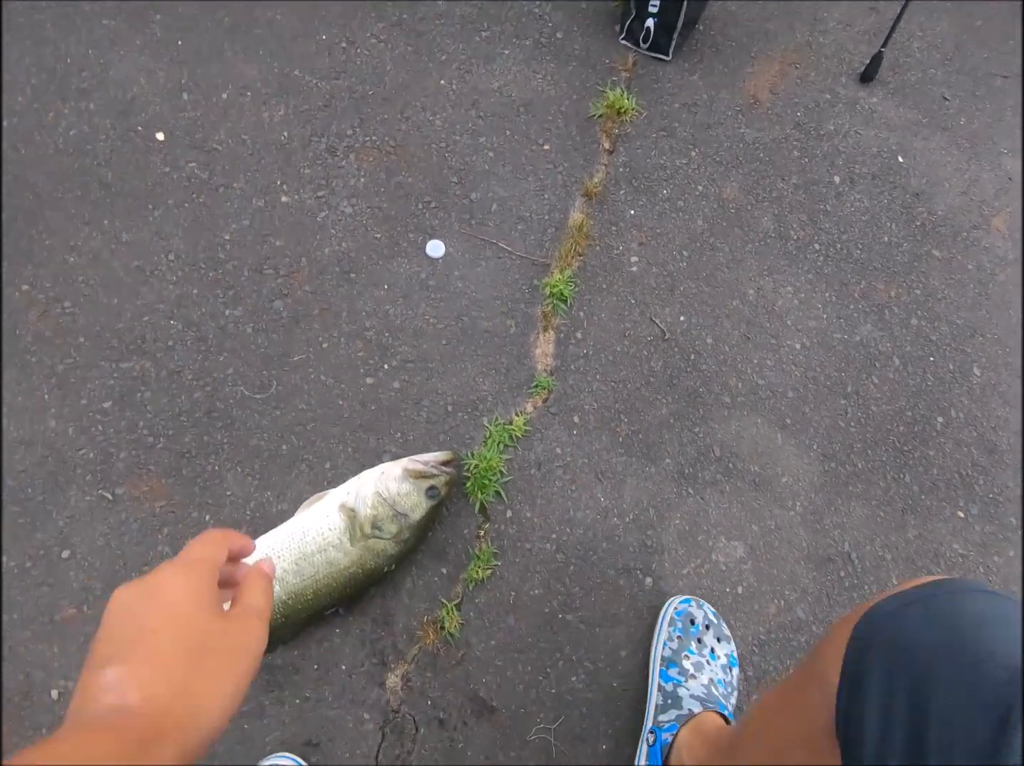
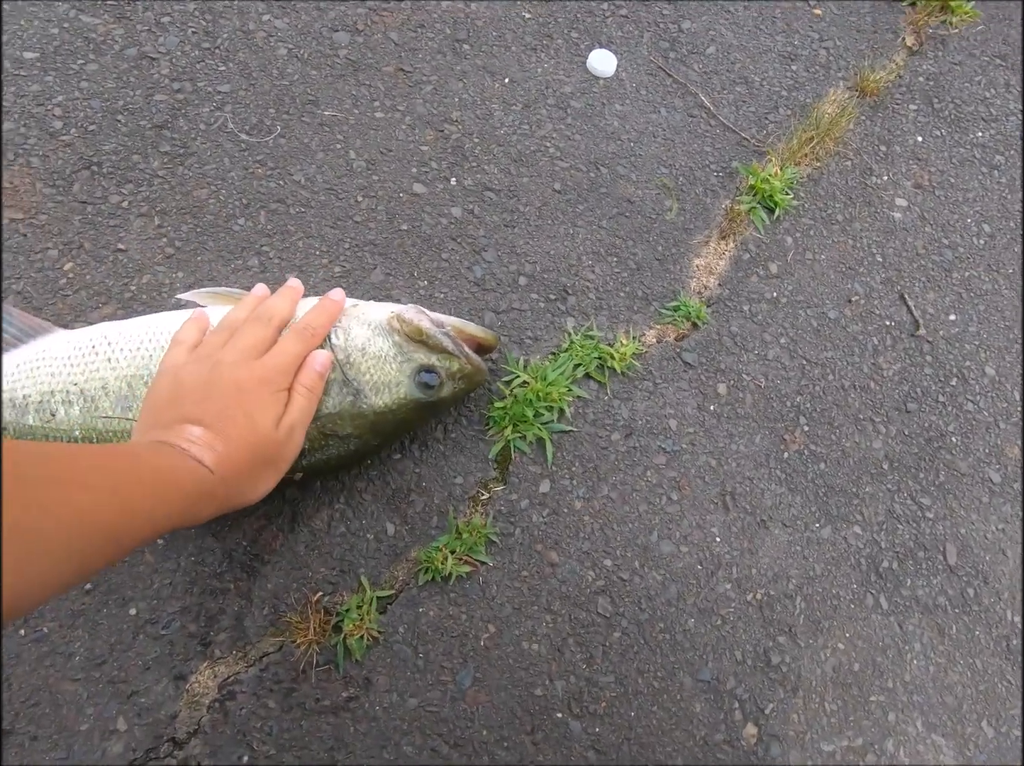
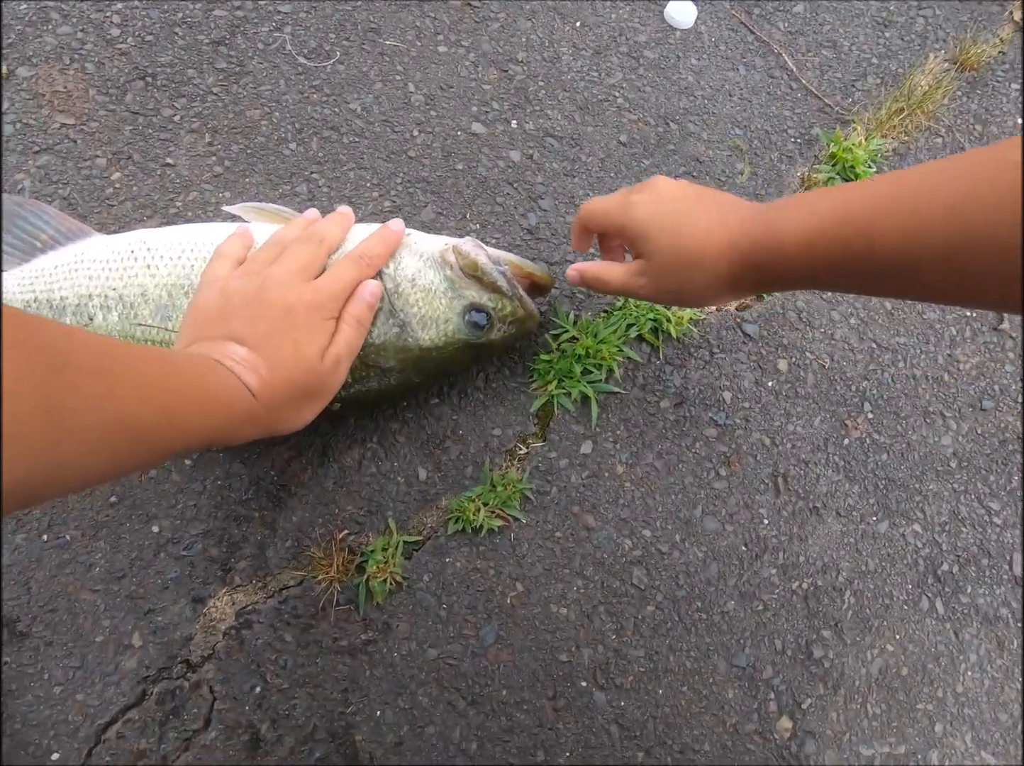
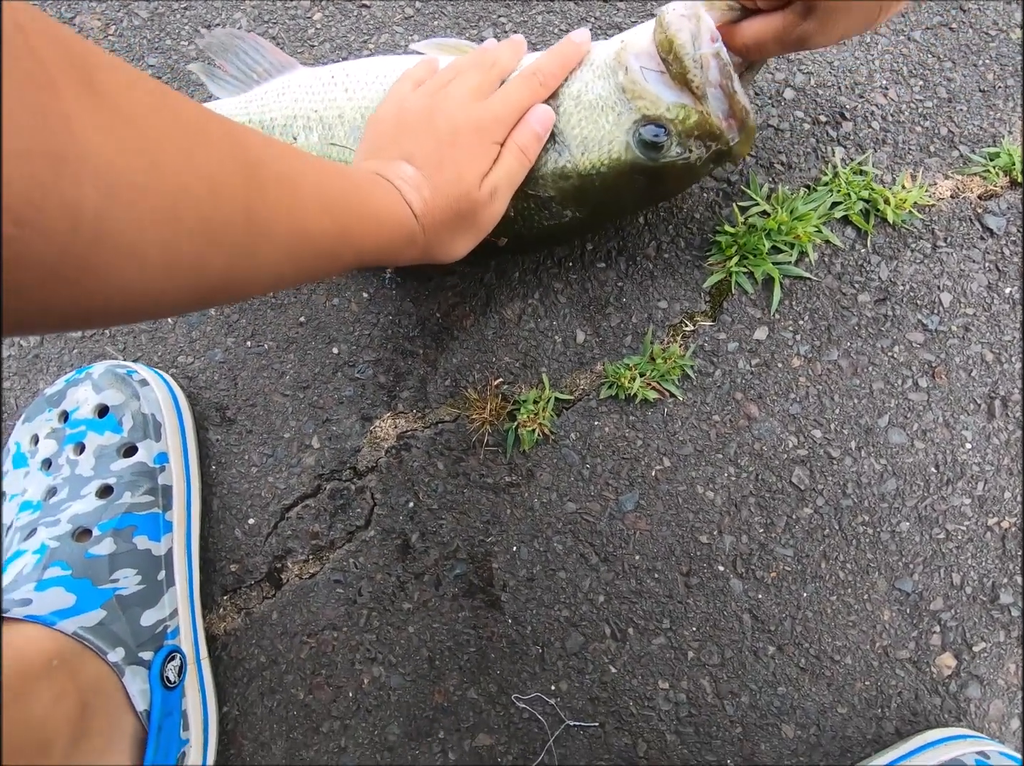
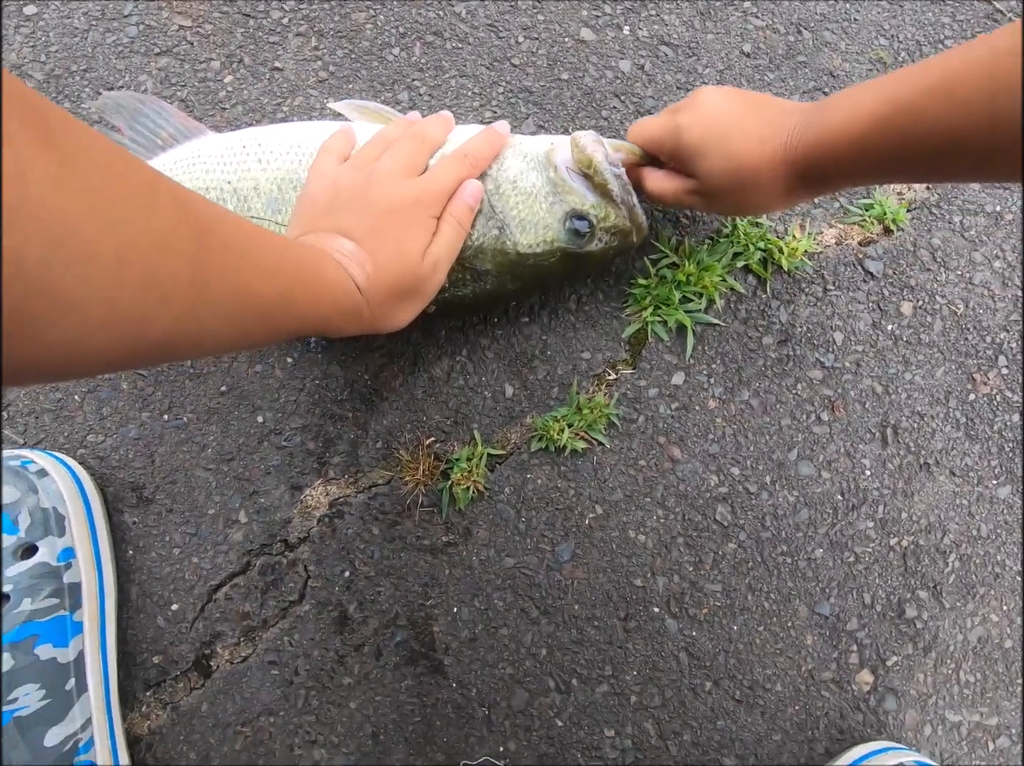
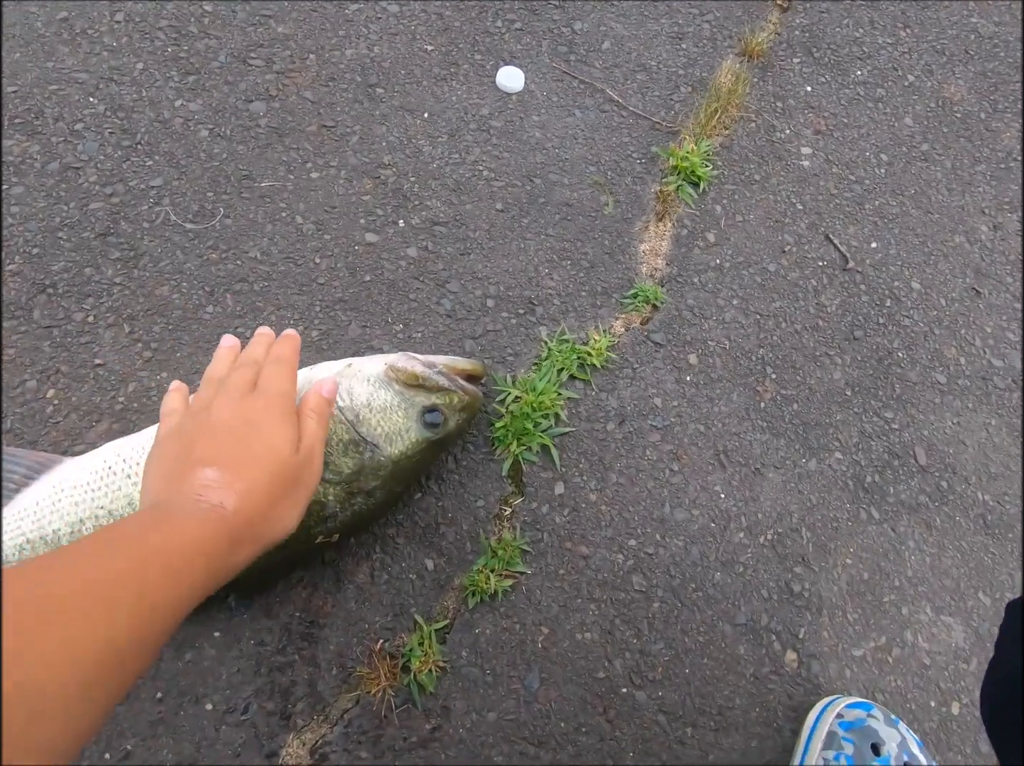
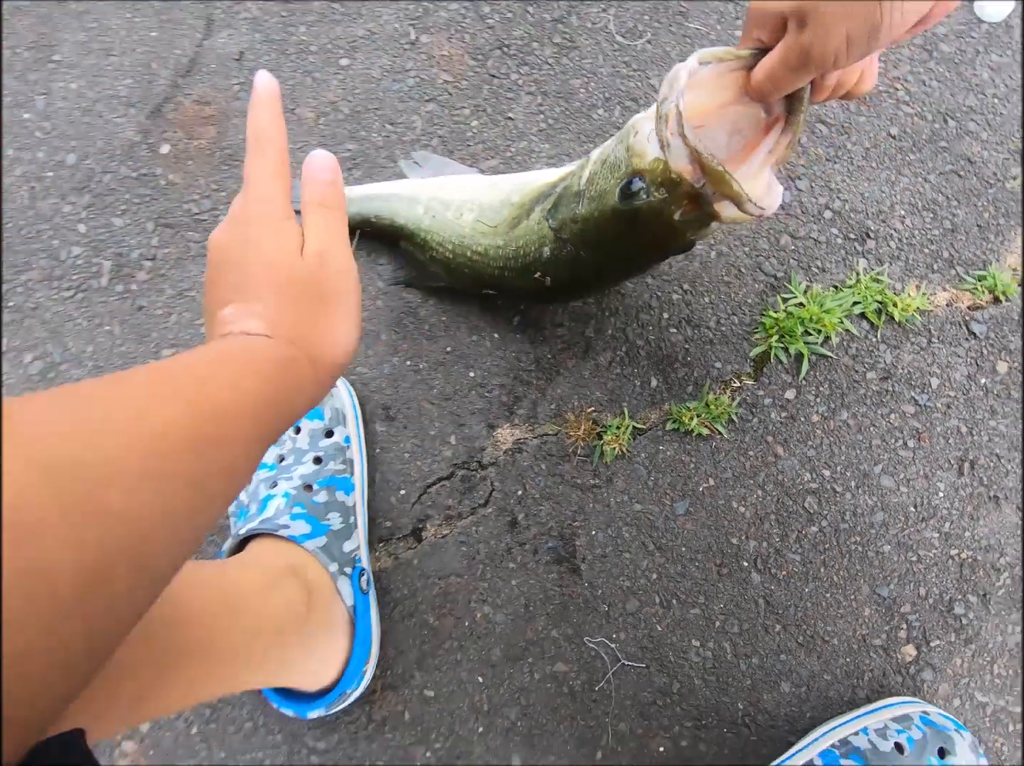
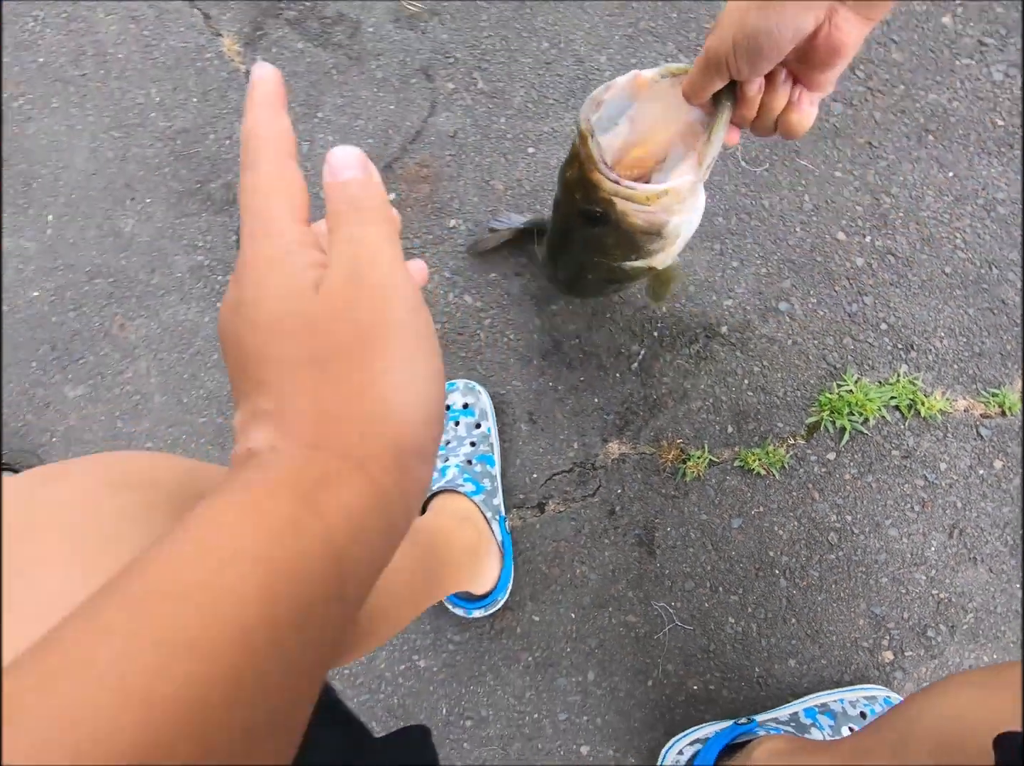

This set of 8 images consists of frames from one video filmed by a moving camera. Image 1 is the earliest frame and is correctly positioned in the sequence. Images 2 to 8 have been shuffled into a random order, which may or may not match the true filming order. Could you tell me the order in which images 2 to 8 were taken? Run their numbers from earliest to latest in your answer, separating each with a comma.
6, 2, 3, 5, 4, 7, 8
